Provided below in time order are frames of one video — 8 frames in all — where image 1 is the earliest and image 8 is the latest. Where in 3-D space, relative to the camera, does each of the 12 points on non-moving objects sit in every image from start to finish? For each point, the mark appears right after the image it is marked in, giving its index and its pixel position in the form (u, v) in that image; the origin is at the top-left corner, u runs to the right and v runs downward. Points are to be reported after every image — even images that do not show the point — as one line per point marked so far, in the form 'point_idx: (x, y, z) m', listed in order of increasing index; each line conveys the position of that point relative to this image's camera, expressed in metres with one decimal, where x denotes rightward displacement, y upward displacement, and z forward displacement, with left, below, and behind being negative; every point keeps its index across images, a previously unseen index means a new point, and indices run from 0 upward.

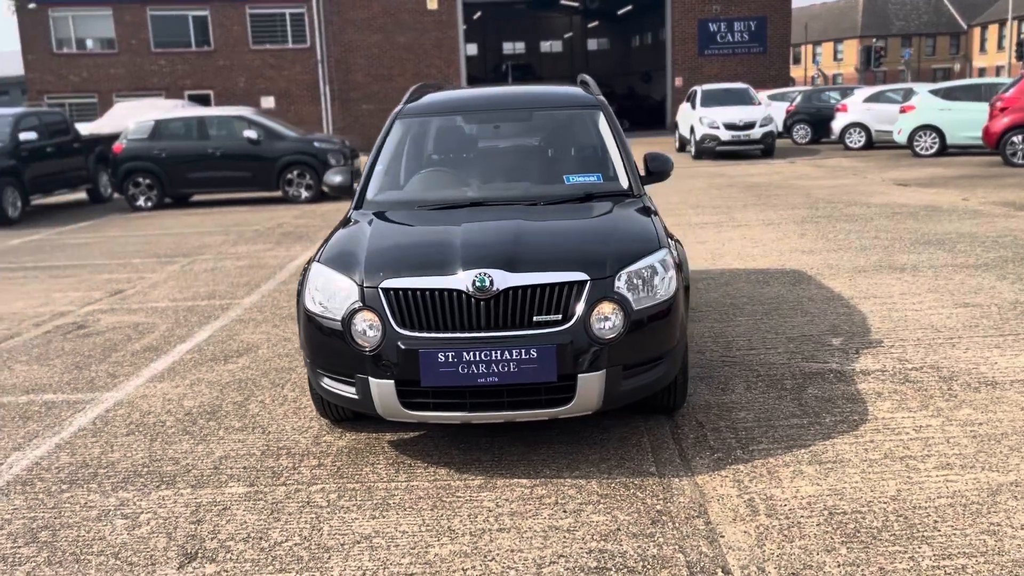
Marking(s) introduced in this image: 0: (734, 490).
0: (+0.8, -0.8, +3.4) m
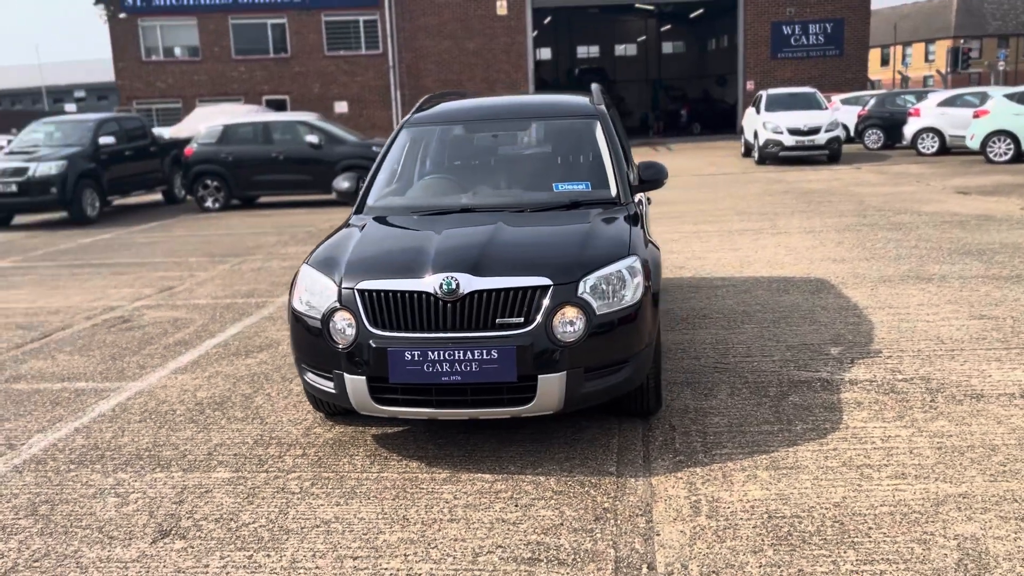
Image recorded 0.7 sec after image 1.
0: (+0.7, -0.8, +3.5) m
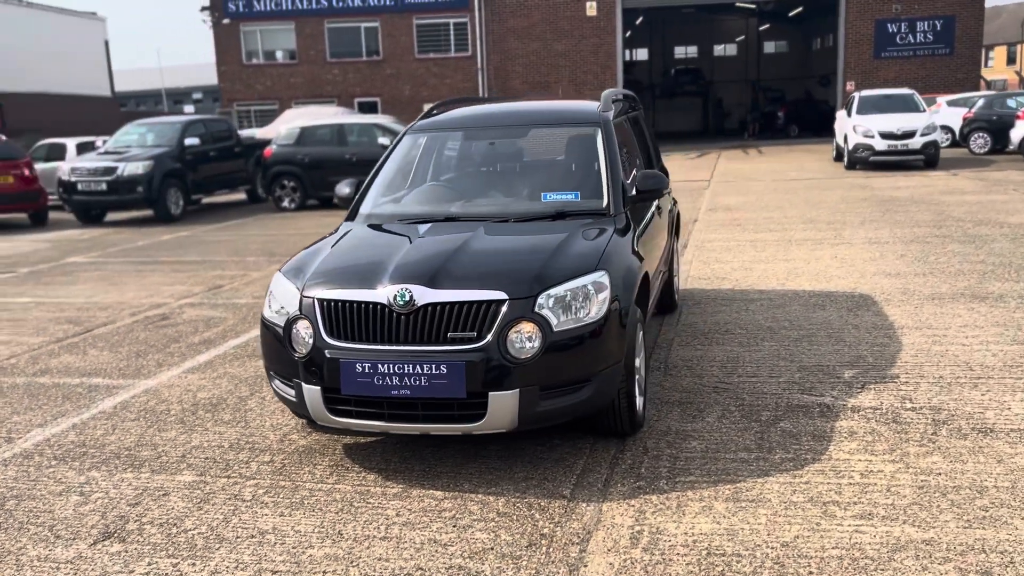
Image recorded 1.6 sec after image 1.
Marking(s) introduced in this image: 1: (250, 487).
0: (+0.4, -0.9, +3.3) m
1: (-1.1, -0.8, +3.7) m
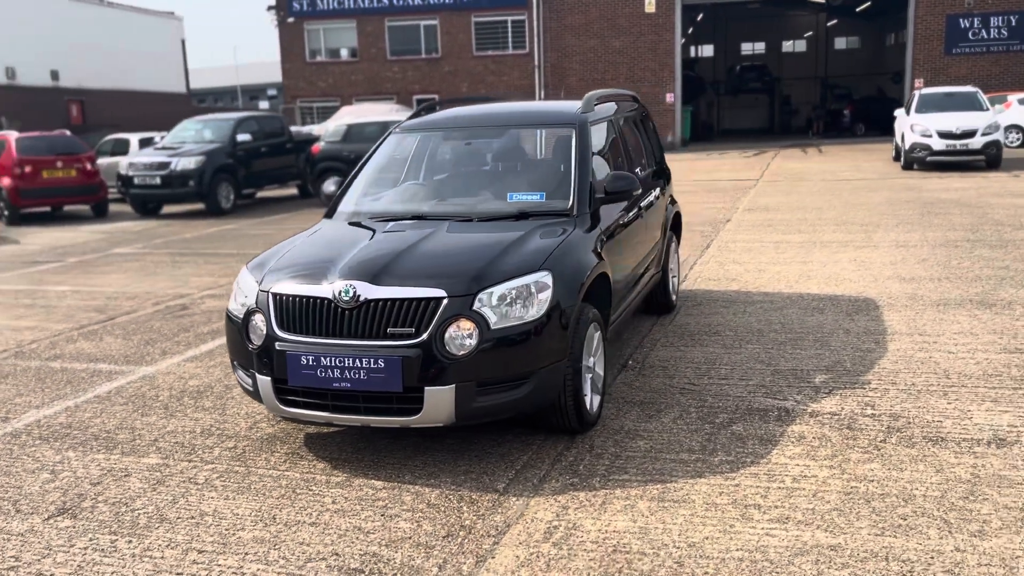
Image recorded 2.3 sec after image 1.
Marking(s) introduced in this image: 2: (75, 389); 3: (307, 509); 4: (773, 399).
0: (+0.2, -0.9, +3.4) m
1: (-1.4, -0.8, +3.9) m
2: (-2.6, -0.6, +5.3) m
3: (-0.8, -0.9, +3.5) m
4: (+1.3, -0.6, +4.5) m
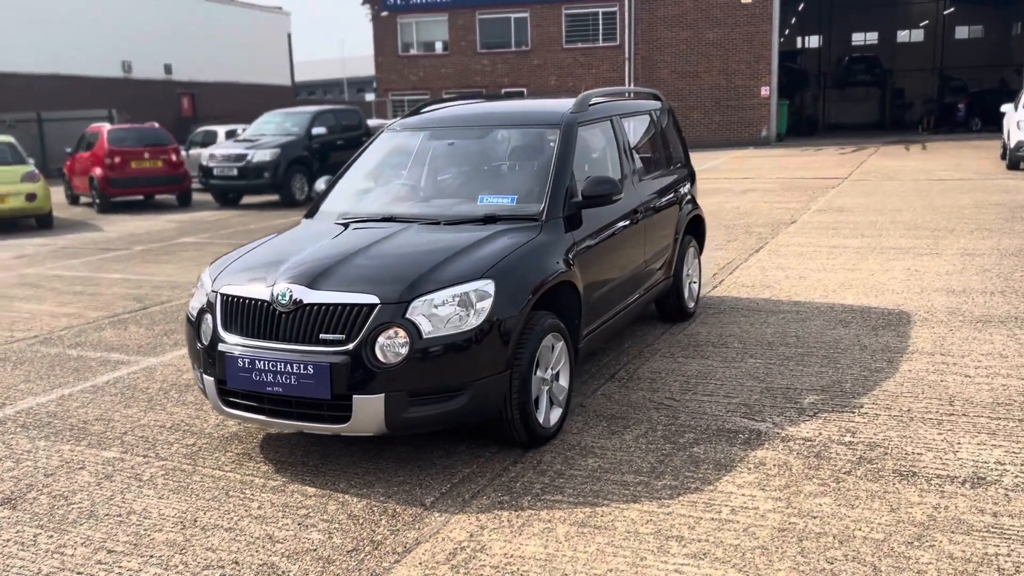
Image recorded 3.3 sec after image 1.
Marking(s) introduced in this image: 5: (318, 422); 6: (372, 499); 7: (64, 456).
0: (-0.2, -0.9, +3.3) m
1: (-1.6, -0.8, +4.0) m
2: (-2.7, -0.6, +5.5) m
3: (-1.1, -0.9, +3.5) m
4: (+1.2, -0.6, +4.3) m
5: (-0.8, -0.6, +3.7) m
6: (-0.6, -0.9, +3.6) m
7: (-2.1, -0.8, +4.2) m
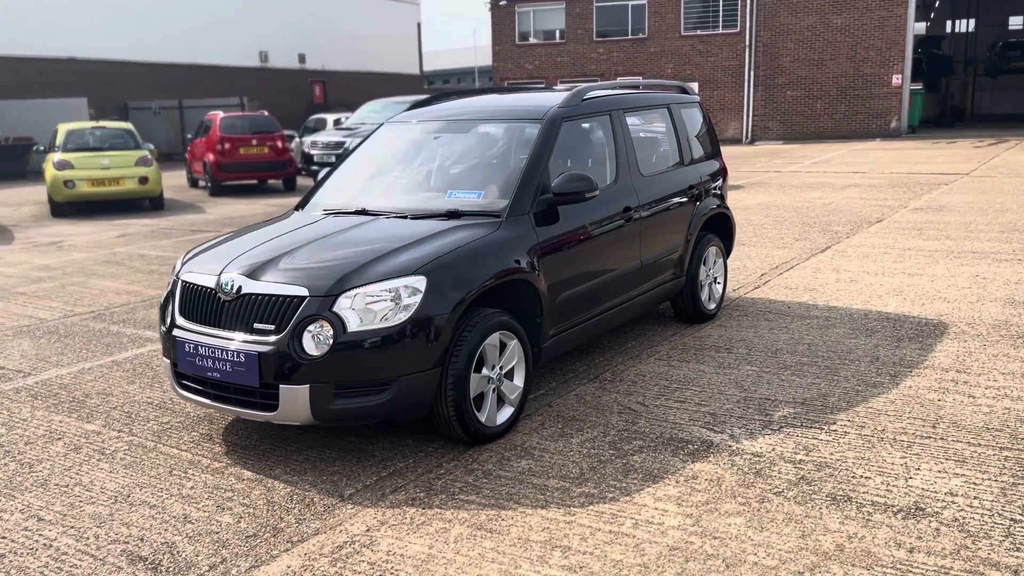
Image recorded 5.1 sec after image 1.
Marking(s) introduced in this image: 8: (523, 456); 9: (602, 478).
0: (-0.6, -0.9, +3.3) m
1: (-1.9, -0.7, +4.2) m
2: (-2.7, -0.4, +5.9) m
3: (-1.5, -0.8, +3.7) m
4: (+0.9, -0.7, +4.1) m
5: (-1.1, -0.5, +3.8) m
6: (-0.9, -0.8, +3.7) m
7: (-2.3, -0.7, +4.5) m
8: (+0.1, -0.7, +3.9) m
9: (+0.4, -0.8, +3.6) m
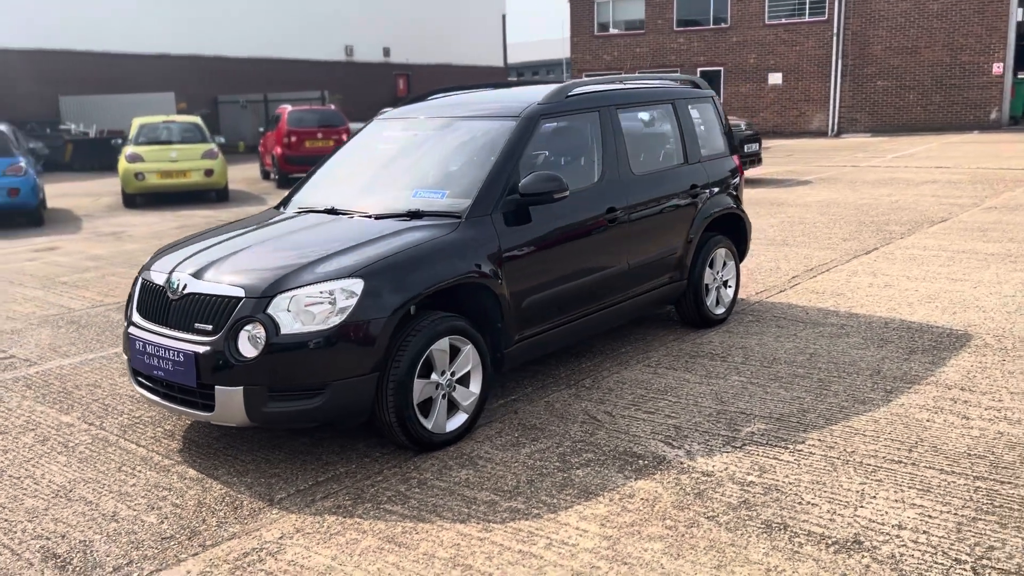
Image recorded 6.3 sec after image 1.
0: (-0.9, -0.9, +3.2) m
1: (-2.1, -0.7, +4.3) m
2: (-2.7, -0.4, +6.0) m
3: (-1.7, -0.8, +3.7) m
4: (+0.7, -0.7, +3.9) m
5: (-1.4, -0.5, +3.8) m
6: (-1.2, -0.8, +3.7) m
7: (-2.5, -0.7, +4.6) m
8: (-0.2, -0.8, +3.8) m
9: (+0.1, -0.8, +3.5) m
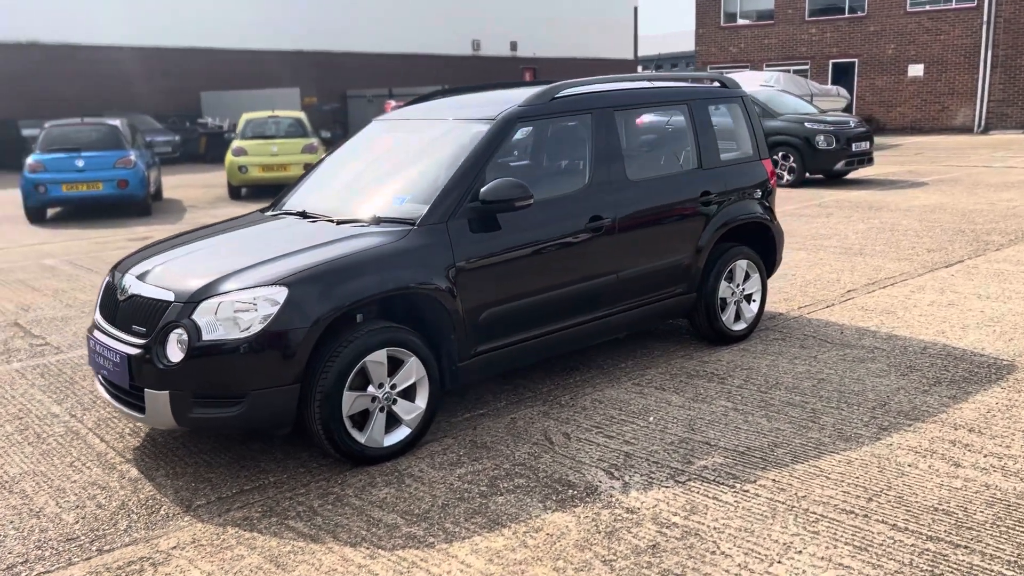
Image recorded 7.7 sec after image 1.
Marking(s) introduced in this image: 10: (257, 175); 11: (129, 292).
0: (-1.2, -0.9, +3.2) m
1: (-2.3, -0.7, +4.5) m
2: (-2.7, -0.3, +6.3) m
3: (-2.0, -0.8, +3.8) m
4: (+0.4, -0.8, +3.6) m
5: (-1.6, -0.5, +3.8) m
6: (-1.5, -0.9, +3.7) m
7: (-2.6, -0.6, +4.8) m
8: (-0.5, -0.8, +3.7) m
9: (-0.2, -0.9, +3.3) m
10: (-4.5, +2.0, +15.4) m
11: (-1.7, 0.0, +3.9) m
